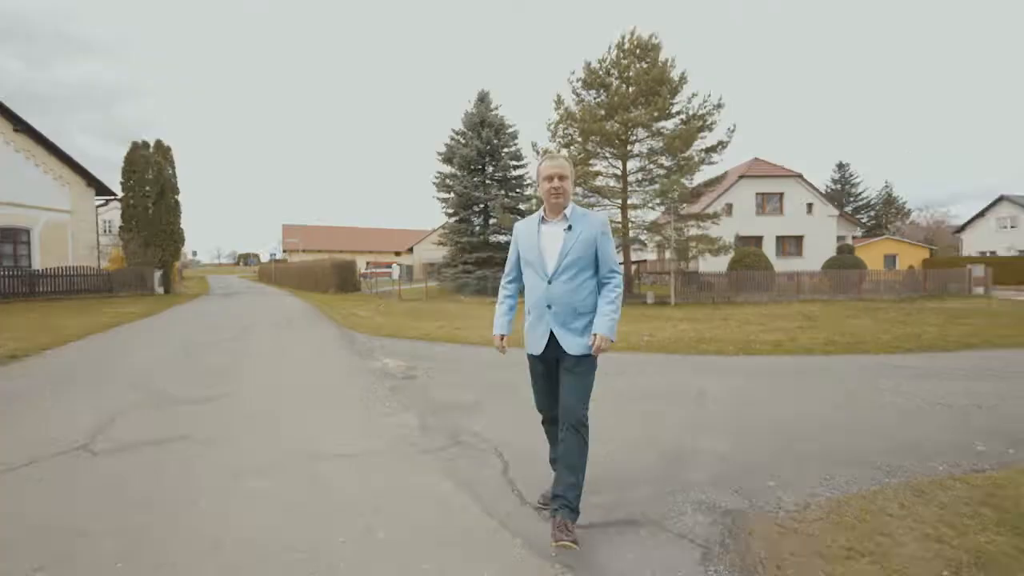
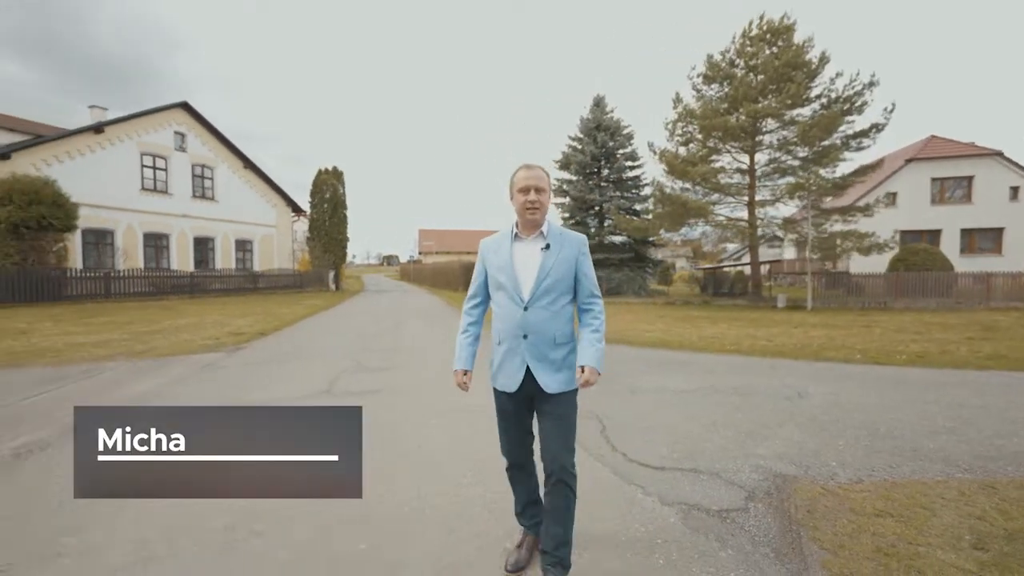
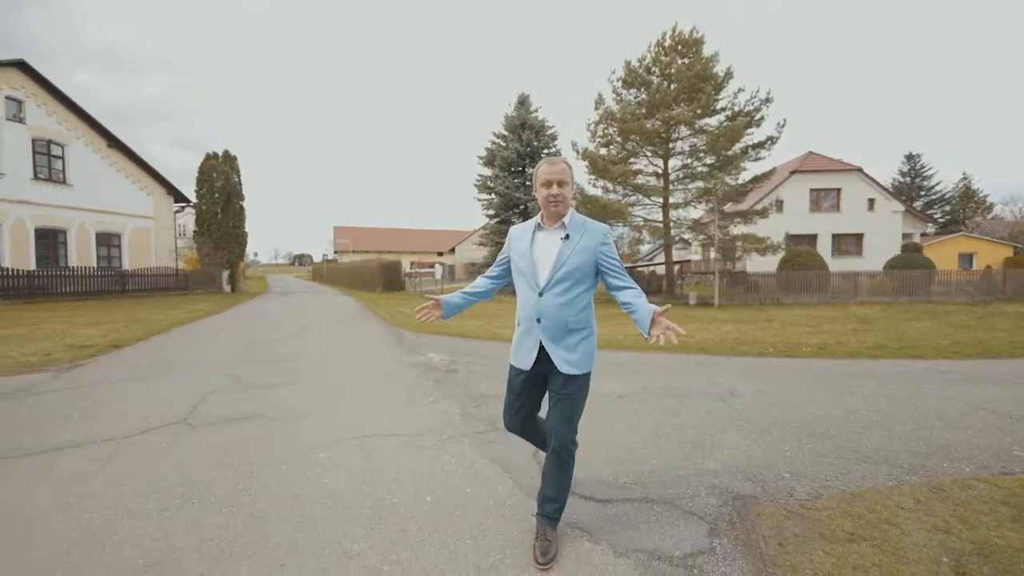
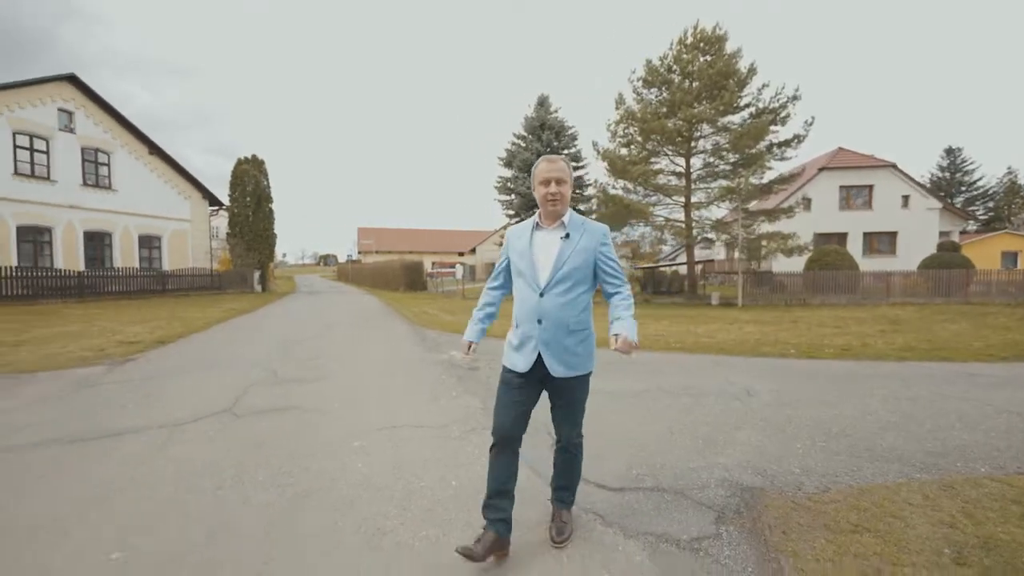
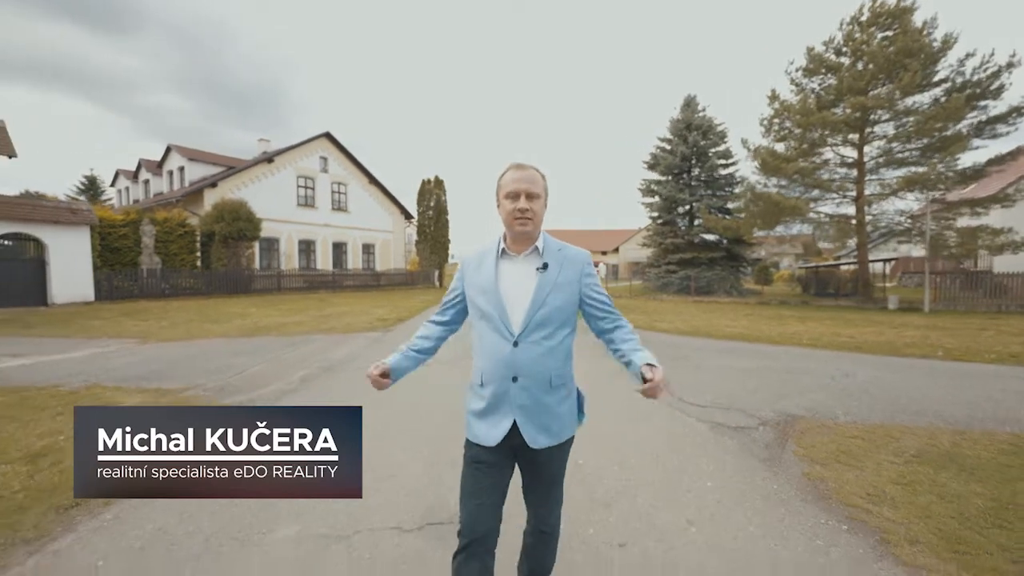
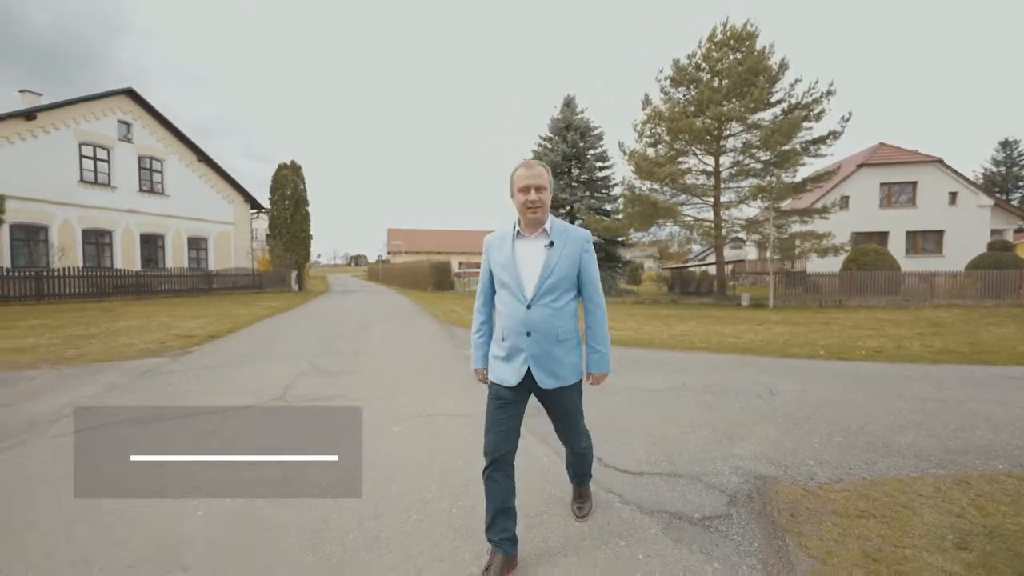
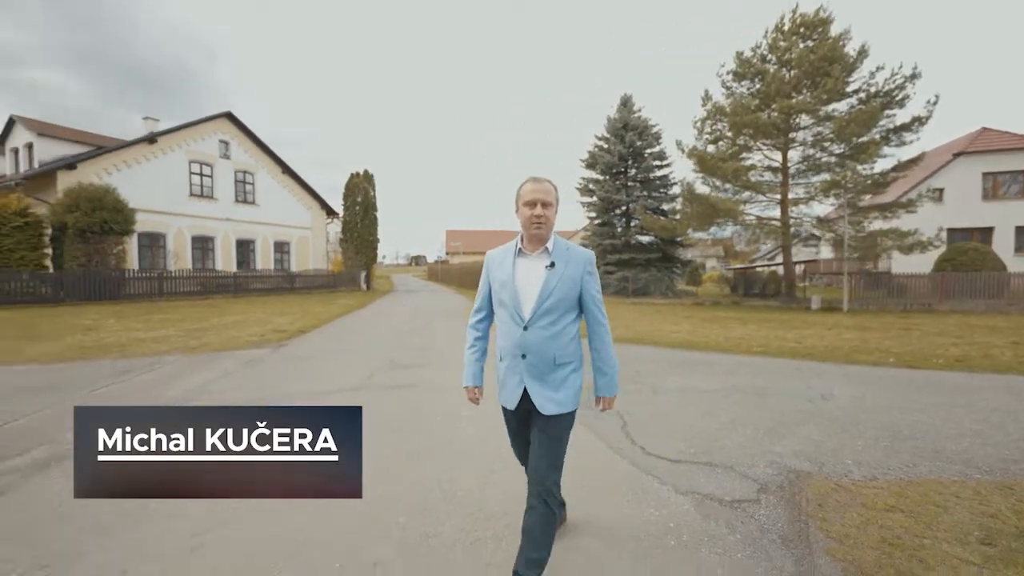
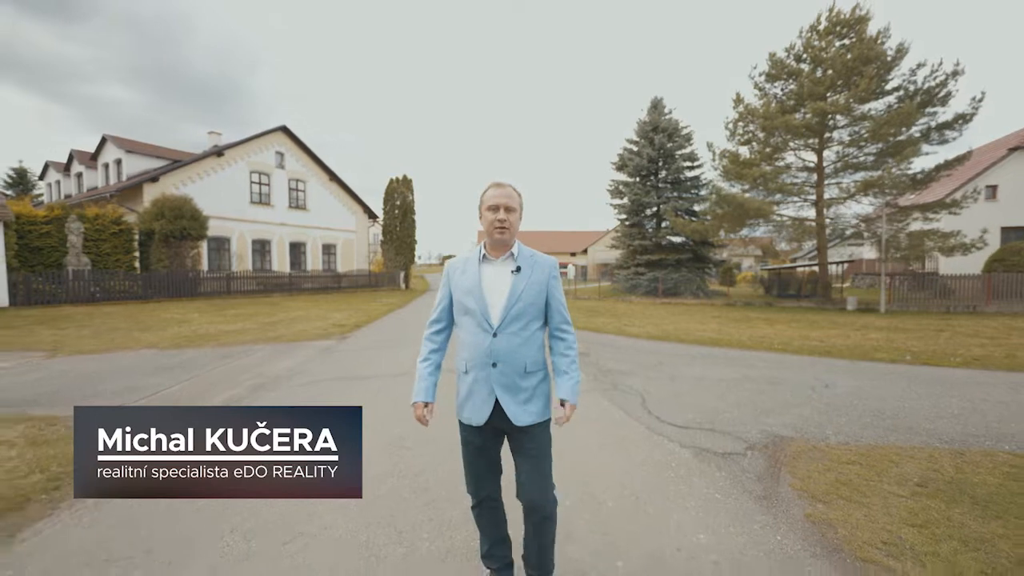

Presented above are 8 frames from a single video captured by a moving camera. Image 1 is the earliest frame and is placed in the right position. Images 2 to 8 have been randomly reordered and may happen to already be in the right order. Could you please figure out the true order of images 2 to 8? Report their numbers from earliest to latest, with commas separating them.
3, 4, 6, 2, 7, 8, 5
